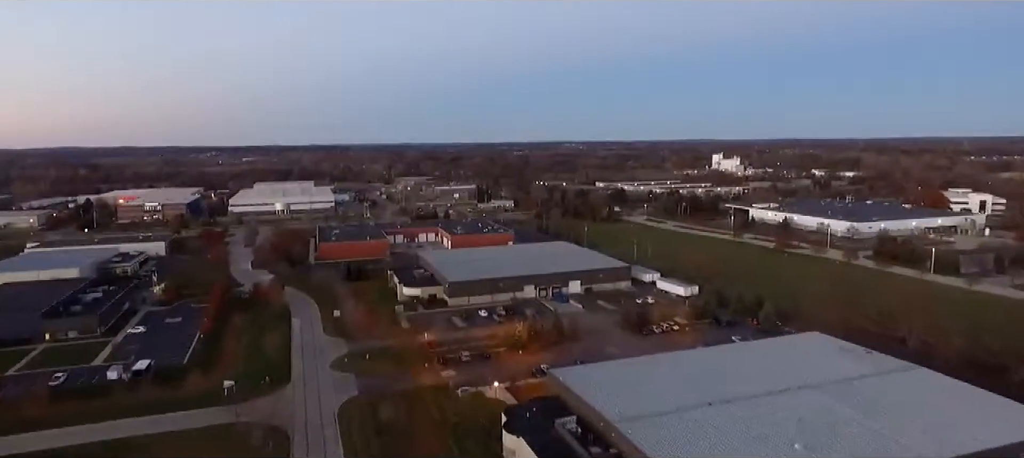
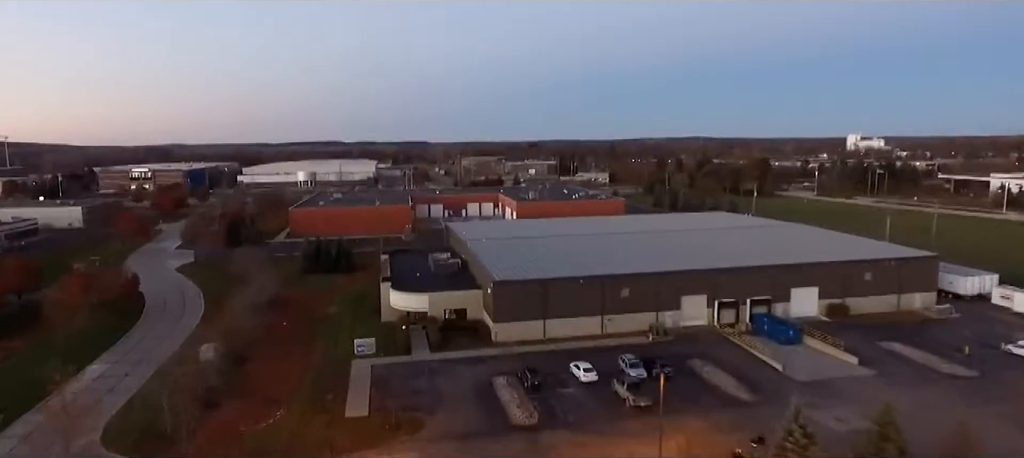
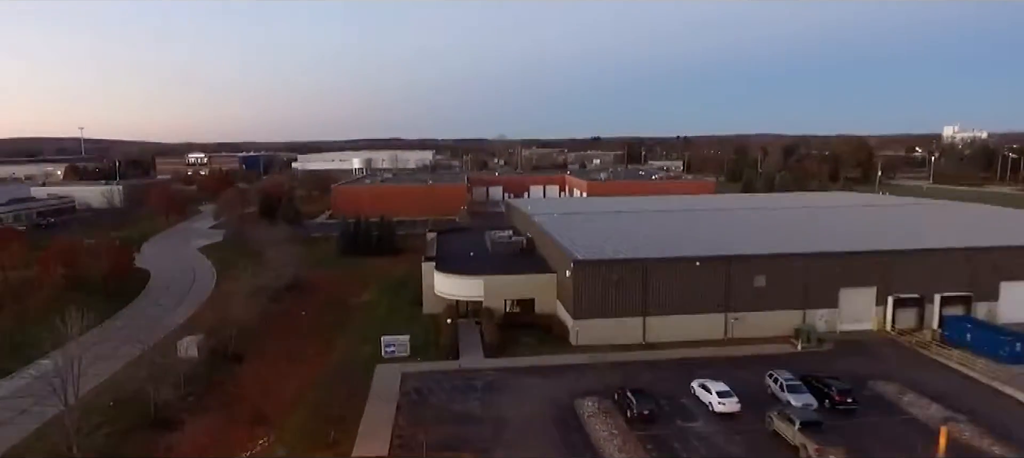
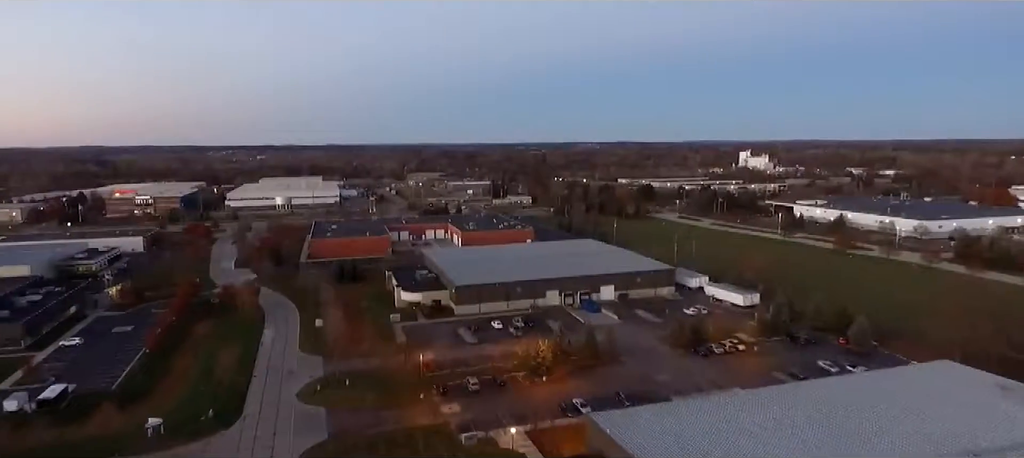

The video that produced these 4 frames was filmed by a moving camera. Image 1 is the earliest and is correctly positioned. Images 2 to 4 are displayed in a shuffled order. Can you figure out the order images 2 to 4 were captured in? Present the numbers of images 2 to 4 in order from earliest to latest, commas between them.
4, 2, 3
